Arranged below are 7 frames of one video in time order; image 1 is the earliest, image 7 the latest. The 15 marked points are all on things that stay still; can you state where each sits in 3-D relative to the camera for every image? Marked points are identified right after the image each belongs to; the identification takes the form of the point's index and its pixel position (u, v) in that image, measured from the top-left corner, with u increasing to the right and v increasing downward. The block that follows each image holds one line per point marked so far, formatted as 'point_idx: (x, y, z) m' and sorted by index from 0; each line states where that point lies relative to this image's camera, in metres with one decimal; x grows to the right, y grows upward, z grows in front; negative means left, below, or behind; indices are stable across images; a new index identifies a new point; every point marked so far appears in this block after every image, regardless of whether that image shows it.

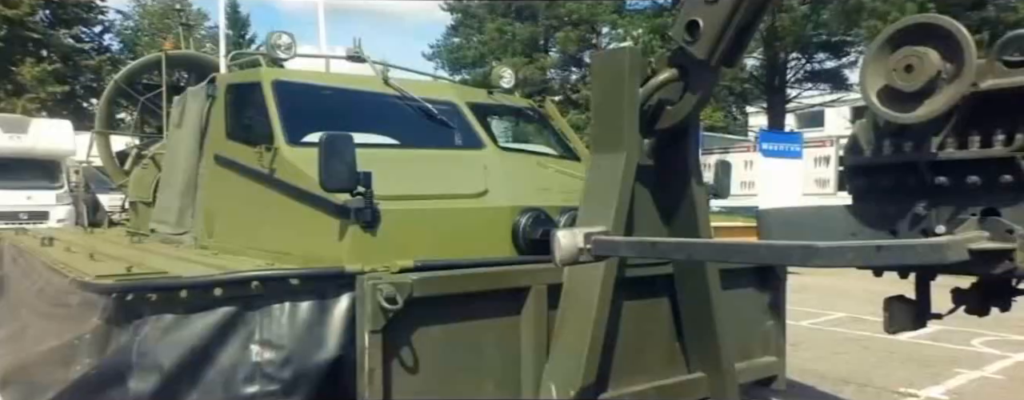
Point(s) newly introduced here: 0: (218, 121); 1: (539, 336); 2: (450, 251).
0: (-1.7, +0.5, +3.5) m
1: (+0.1, -0.5, +2.5) m
2: (-0.3, -0.2, +2.8) m
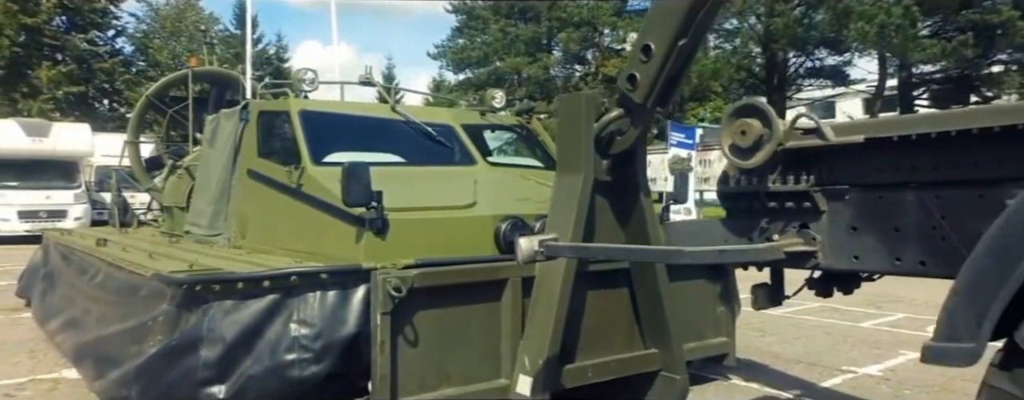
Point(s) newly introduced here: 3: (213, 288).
0: (-1.8, +0.4, +4.2) m
1: (0.0, -0.6, +3.1) m
2: (-0.4, -0.3, +3.4) m
3: (-1.3, -0.4, +2.8) m
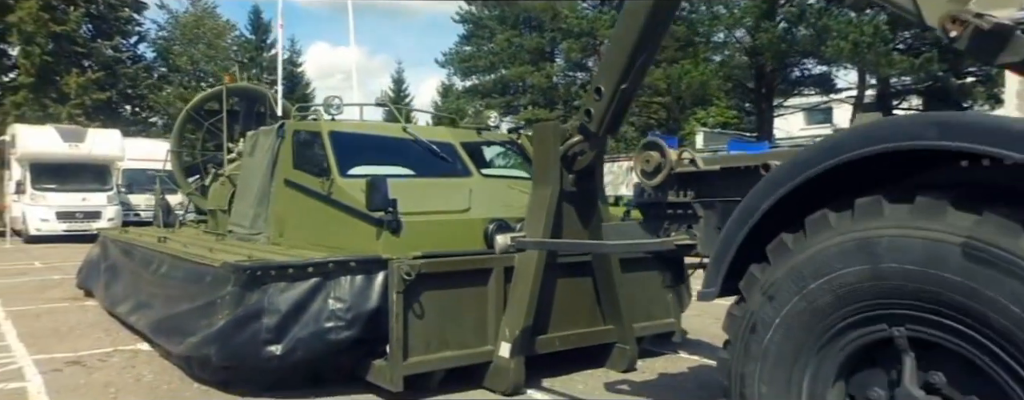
0: (-1.8, +0.4, +5.1) m
1: (-0.1, -0.6, +4.1) m
2: (-0.5, -0.3, +4.4) m
3: (-1.4, -0.4, +3.7) m
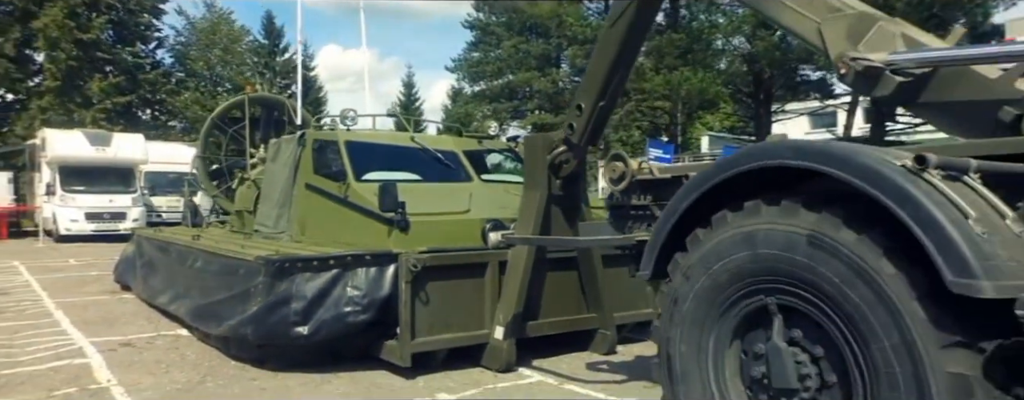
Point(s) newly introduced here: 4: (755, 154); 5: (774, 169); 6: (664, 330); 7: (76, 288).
0: (-1.9, +0.3, +5.8) m
1: (-0.1, -0.6, +4.7) m
2: (-0.5, -0.3, +5.0) m
3: (-1.5, -0.4, +4.3) m
4: (+0.8, +0.2, +2.2) m
5: (+0.9, +0.1, +2.2) m
6: (+0.6, -0.5, +2.6) m
7: (-6.0, -1.2, +8.8) m
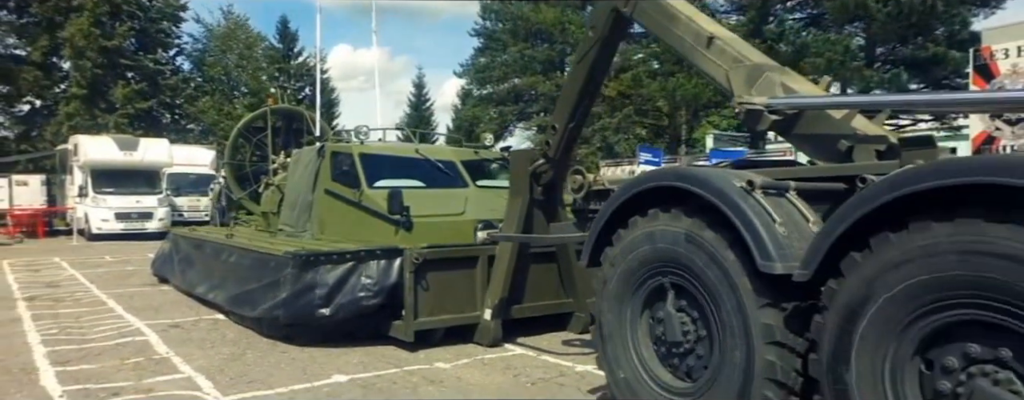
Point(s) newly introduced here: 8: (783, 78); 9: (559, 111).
0: (-2.0, +0.3, +6.7) m
1: (-0.2, -0.7, +5.6) m
2: (-0.6, -0.4, +5.9) m
3: (-1.6, -0.5, +5.3) m
4: (+0.7, +0.1, +3.1) m
5: (+0.7, +0.1, +3.1) m
6: (+0.5, -0.6, +3.5) m
7: (-6.0, -1.2, +9.8) m
8: (+1.5, +0.7, +3.6) m
9: (+0.4, +0.7, +5.2) m
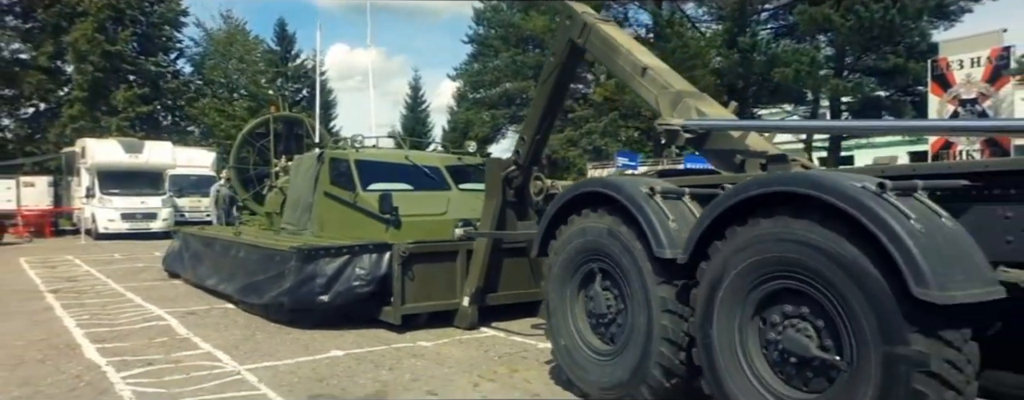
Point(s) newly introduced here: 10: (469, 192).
0: (-2.2, +0.3, +7.5) m
1: (-0.5, -0.7, +6.4) m
2: (-0.9, -0.4, +6.7) m
3: (-1.8, -0.5, +6.1) m
4: (+0.5, +0.1, +3.9) m
5: (+0.5, +0.1, +3.9) m
6: (+0.2, -0.6, +4.3) m
7: (-6.3, -1.3, +10.5) m
8: (+1.3, +0.7, +4.4) m
9: (+0.2, +0.7, +6.0) m
10: (-0.5, +0.1, +7.6) m
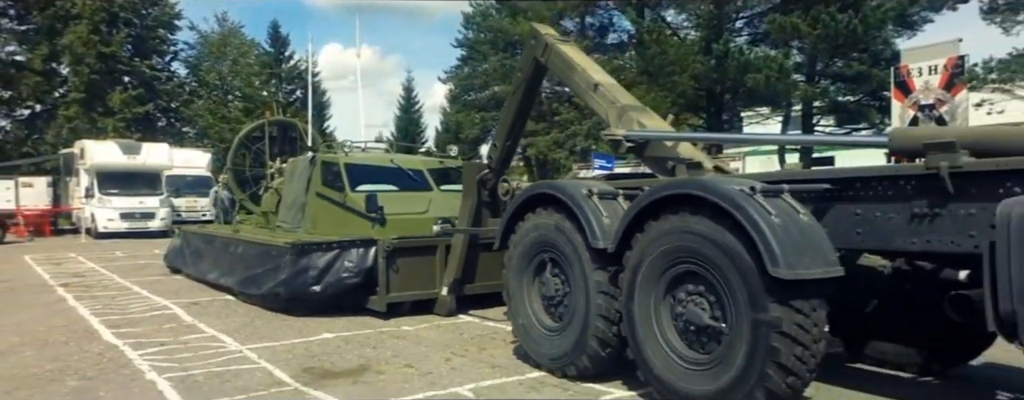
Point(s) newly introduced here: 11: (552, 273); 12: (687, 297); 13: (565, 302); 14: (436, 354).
0: (-2.5, +0.3, +8.1) m
1: (-0.8, -0.7, +7.0) m
2: (-1.1, -0.4, +7.3) m
3: (-2.1, -0.5, +6.7) m
4: (+0.2, +0.1, +4.6) m
5: (+0.3, +0.1, +4.6) m
6: (0.0, -0.6, +5.0) m
7: (-6.6, -1.3, +11.2) m
8: (+1.0, +0.7, +5.1) m
9: (-0.1, +0.7, +6.7) m
10: (-0.8, +0.1, +8.3) m
11: (+0.3, -0.5, +4.5) m
12: (+1.0, -0.5, +3.5) m
13: (+0.4, -0.7, +4.4) m
14: (-0.6, -1.2, +5.1) m
